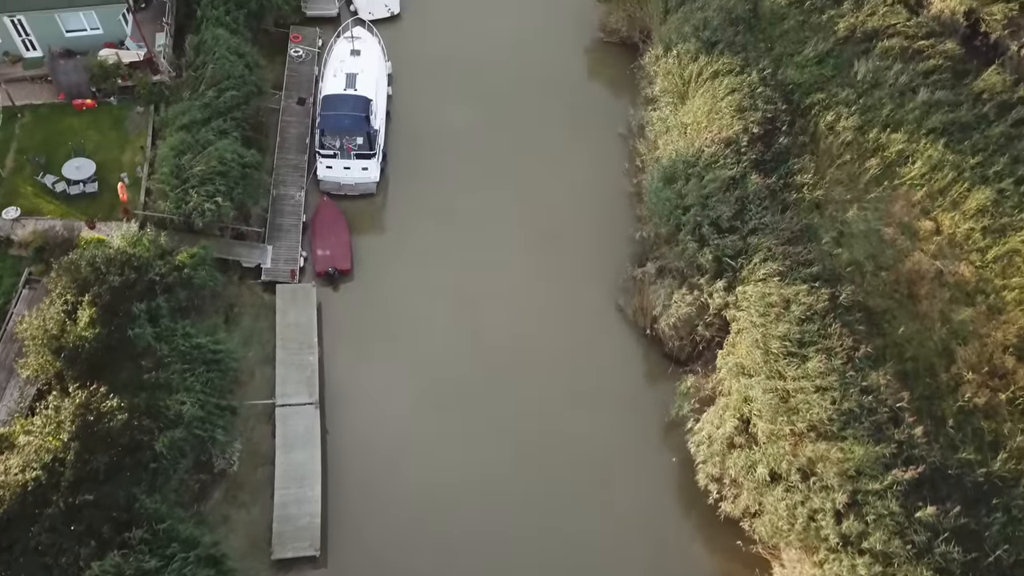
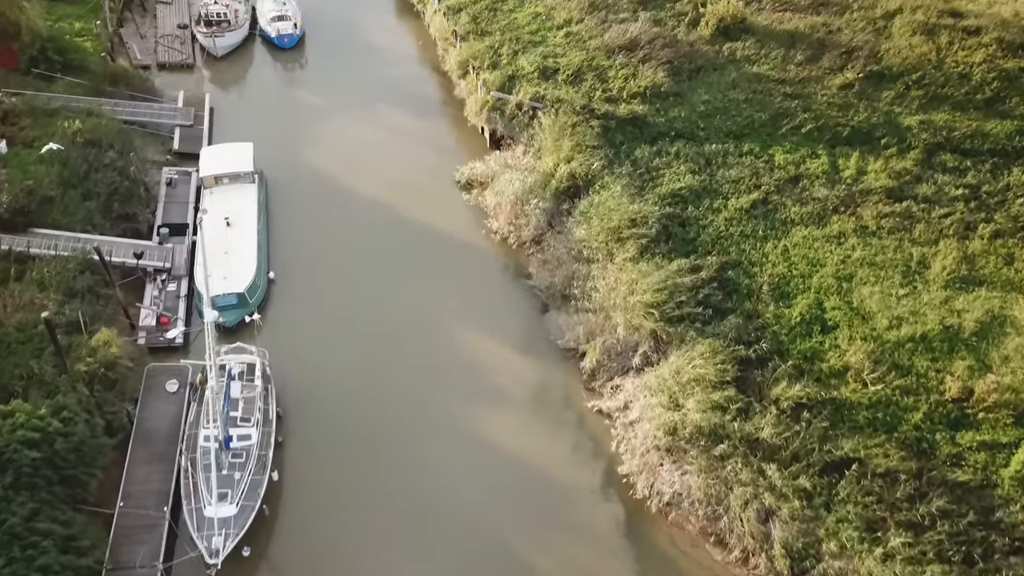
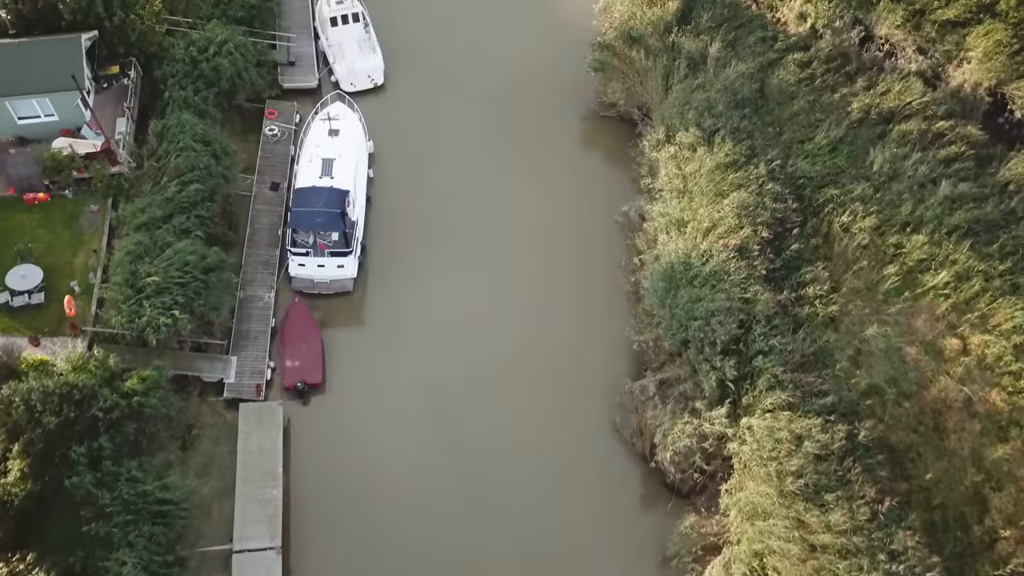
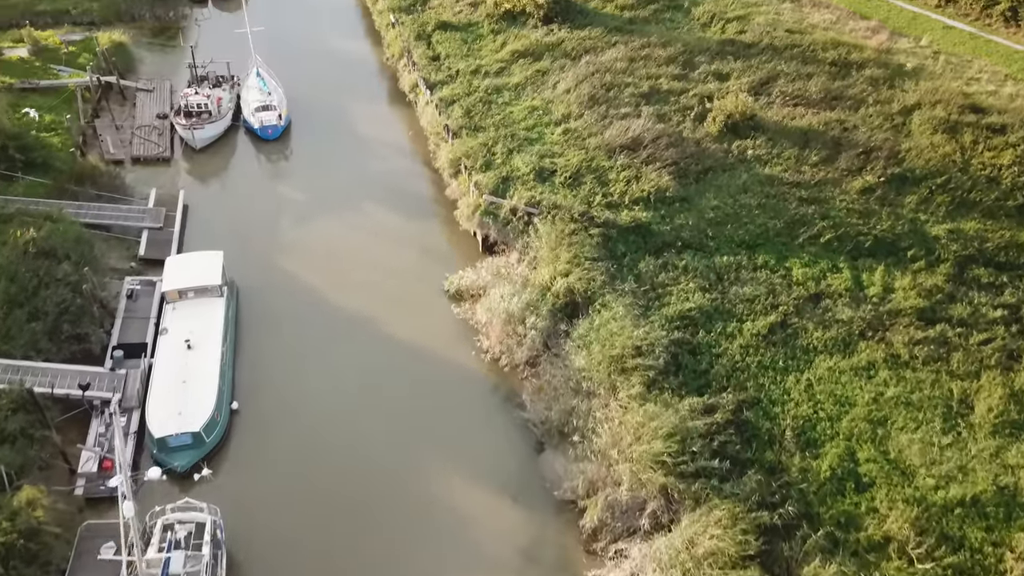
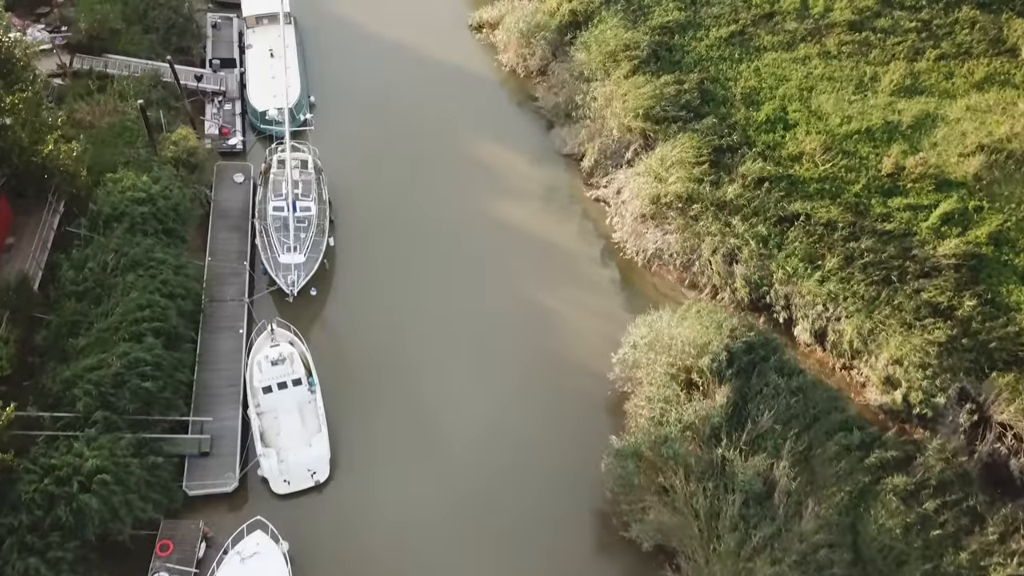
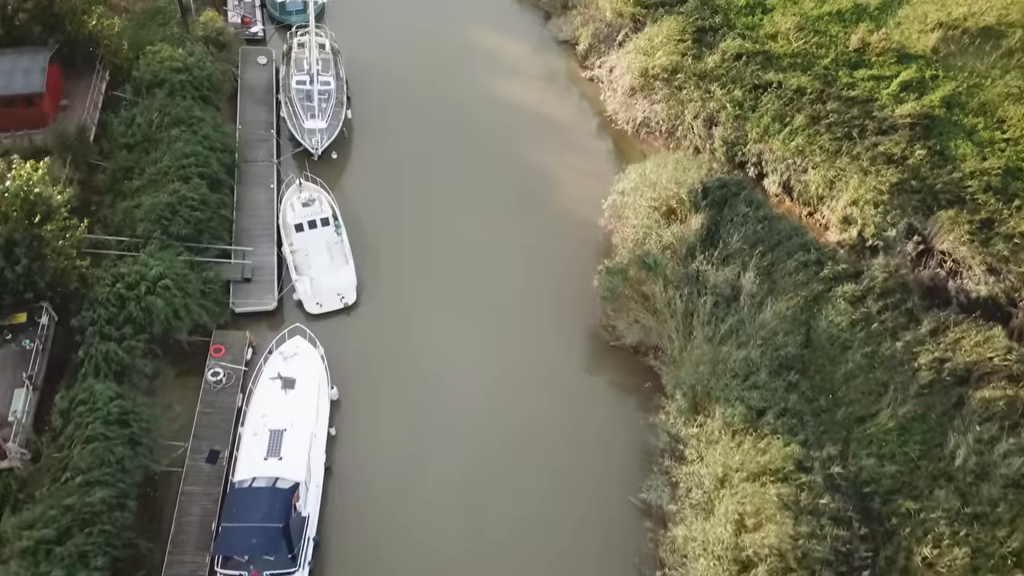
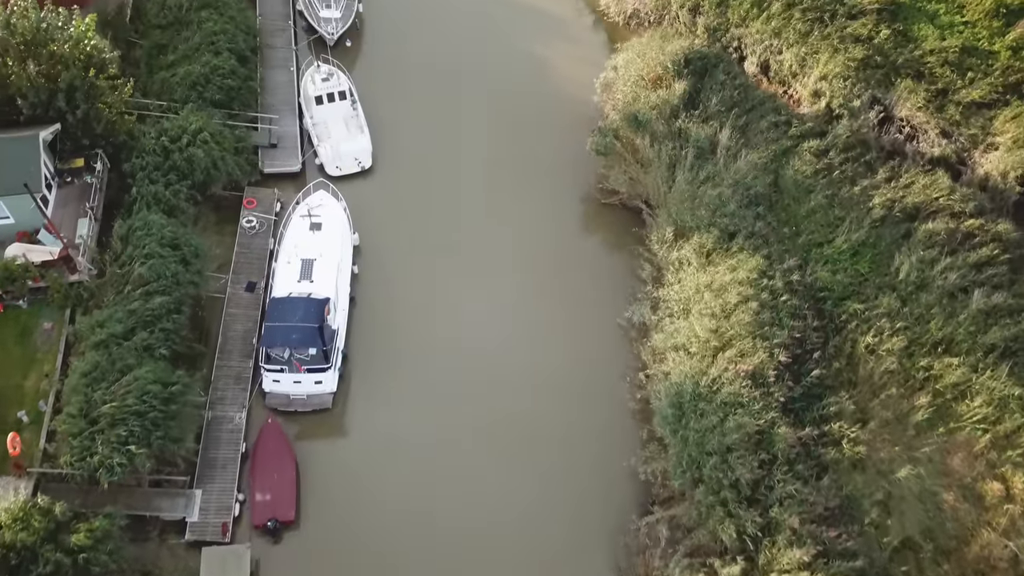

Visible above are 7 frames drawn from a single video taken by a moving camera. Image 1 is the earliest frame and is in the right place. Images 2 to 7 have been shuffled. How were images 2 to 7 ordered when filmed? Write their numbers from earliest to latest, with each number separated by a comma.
3, 7, 6, 5, 2, 4
